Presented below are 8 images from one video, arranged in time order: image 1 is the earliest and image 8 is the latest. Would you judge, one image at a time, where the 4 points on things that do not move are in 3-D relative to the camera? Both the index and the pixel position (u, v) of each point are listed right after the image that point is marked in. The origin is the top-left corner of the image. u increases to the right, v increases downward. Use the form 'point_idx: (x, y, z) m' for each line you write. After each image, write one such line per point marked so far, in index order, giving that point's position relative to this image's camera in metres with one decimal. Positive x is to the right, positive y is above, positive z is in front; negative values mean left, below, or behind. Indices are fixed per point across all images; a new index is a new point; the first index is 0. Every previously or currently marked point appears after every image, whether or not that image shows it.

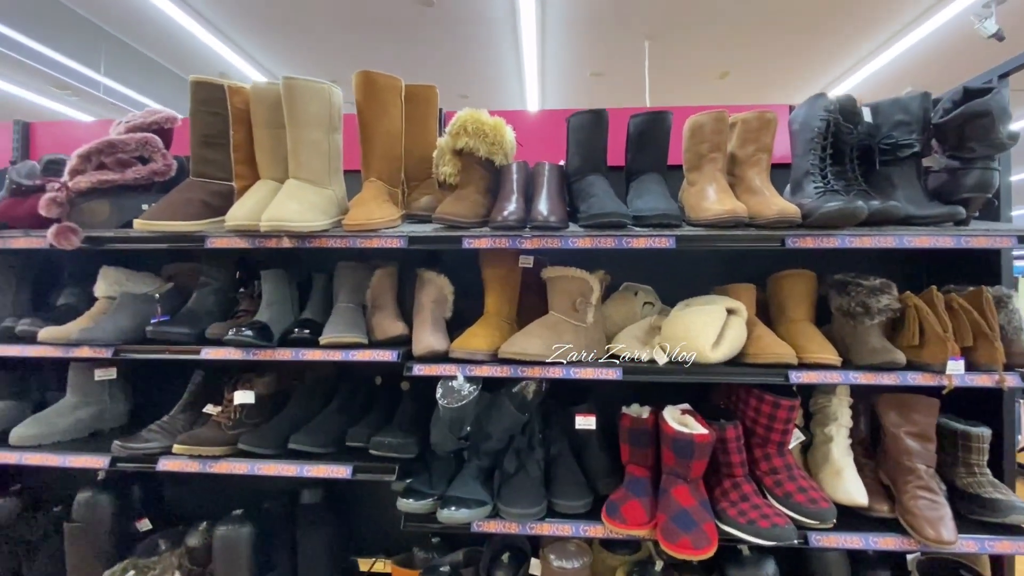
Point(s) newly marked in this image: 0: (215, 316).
0: (-1.1, -0.1, +1.7) m
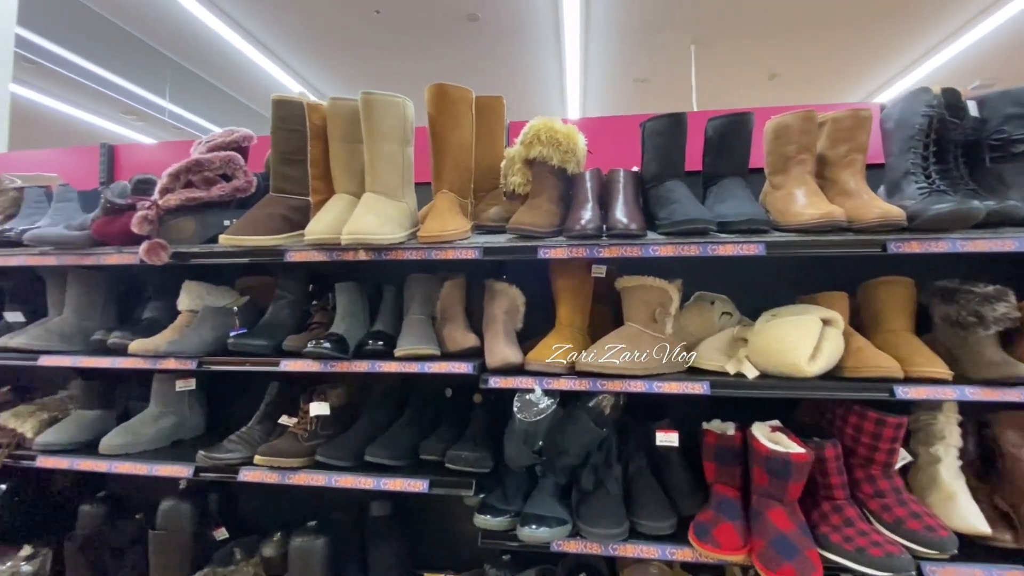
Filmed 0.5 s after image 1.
0: (-0.8, -0.1, +1.8) m
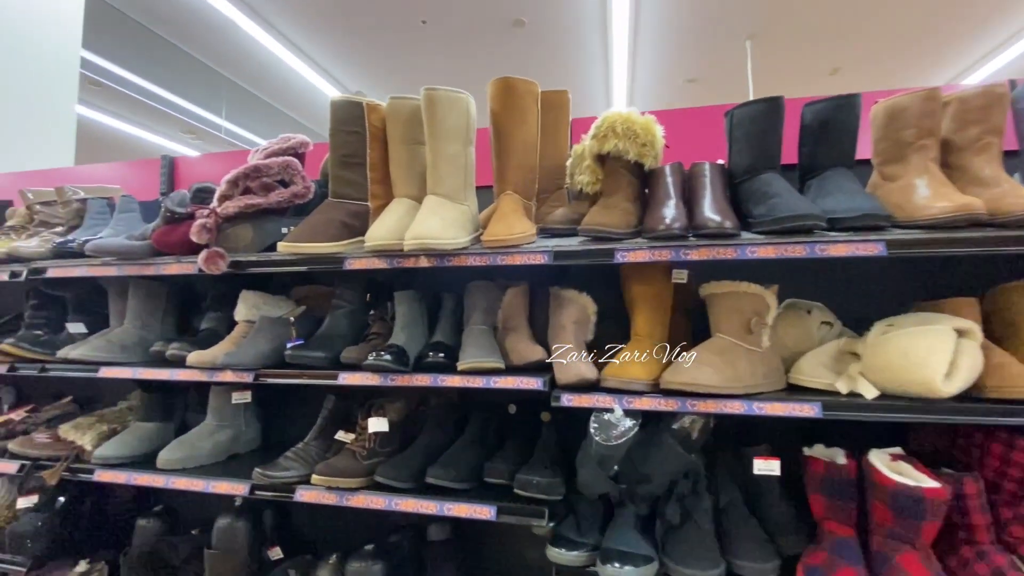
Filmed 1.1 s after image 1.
0: (-0.6, -0.2, +1.7) m
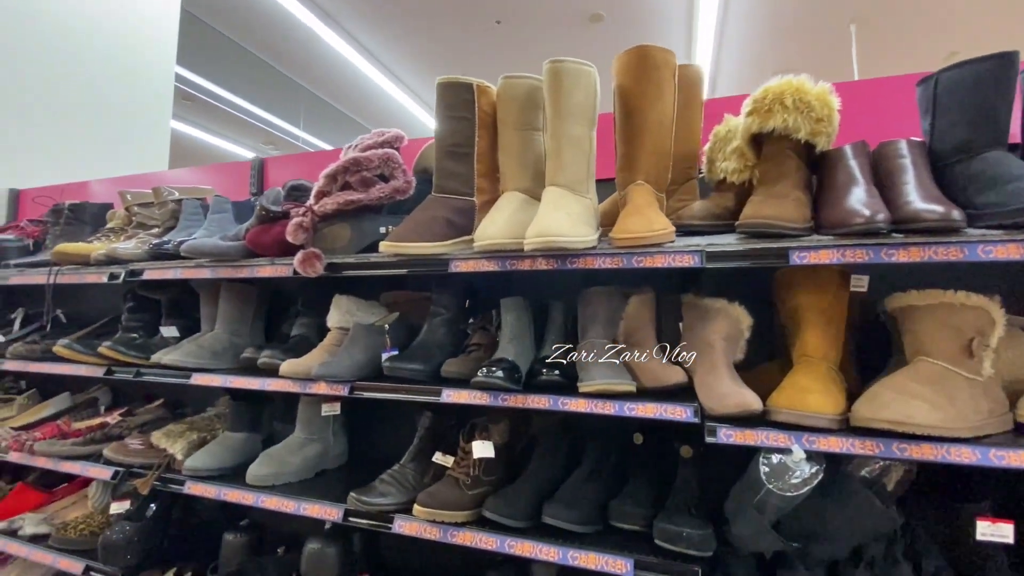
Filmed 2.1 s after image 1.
0: (-0.2, -0.2, +1.5) m
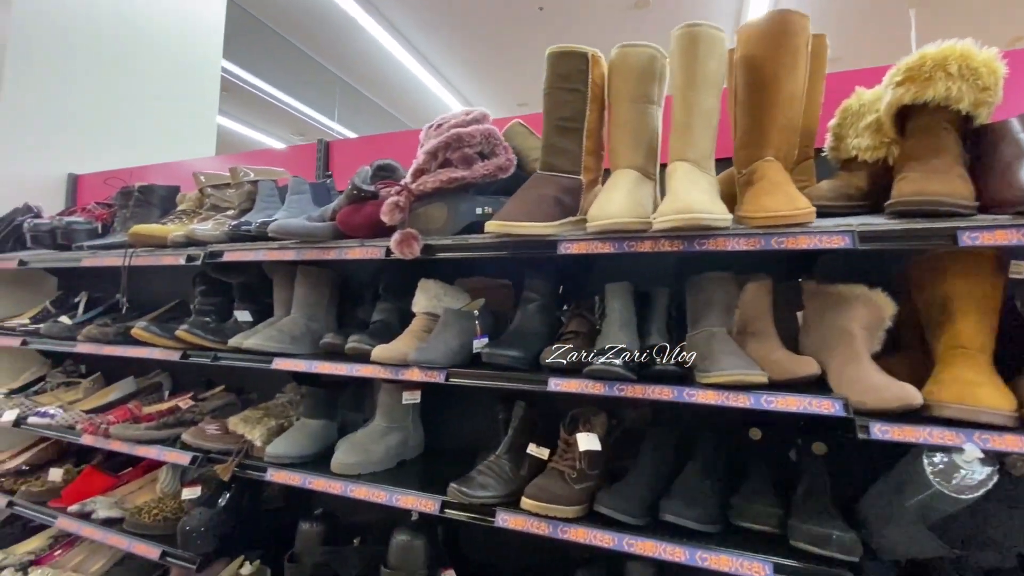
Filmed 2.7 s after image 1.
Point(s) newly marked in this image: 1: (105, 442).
0: (+0.1, -0.1, +1.4) m
1: (-1.5, -0.6, +1.8) m
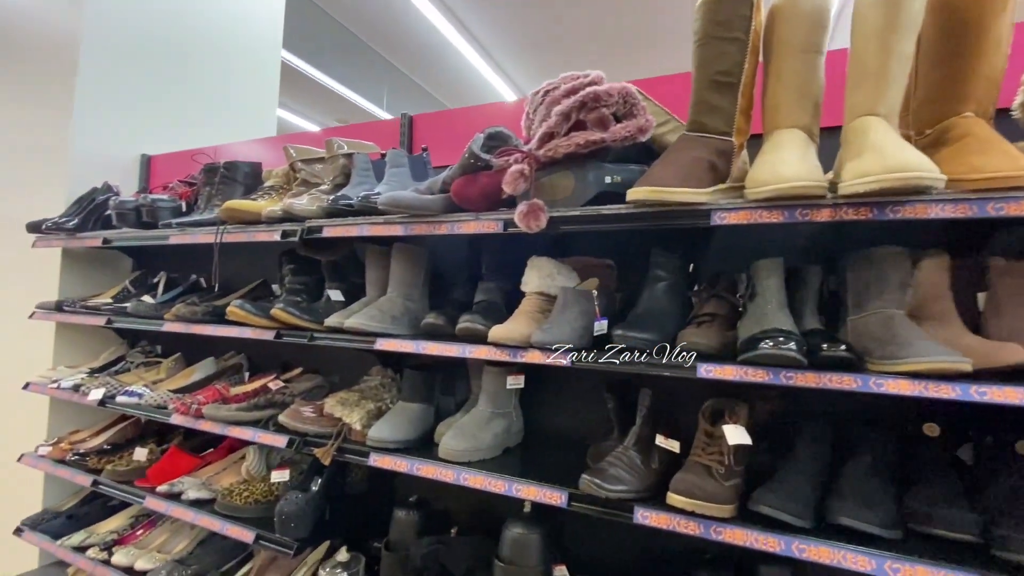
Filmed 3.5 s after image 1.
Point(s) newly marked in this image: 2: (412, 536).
0: (+0.4, -0.1, +1.3) m
1: (-1.2, -0.5, +1.8) m
2: (-0.3, -0.8, +1.6) m
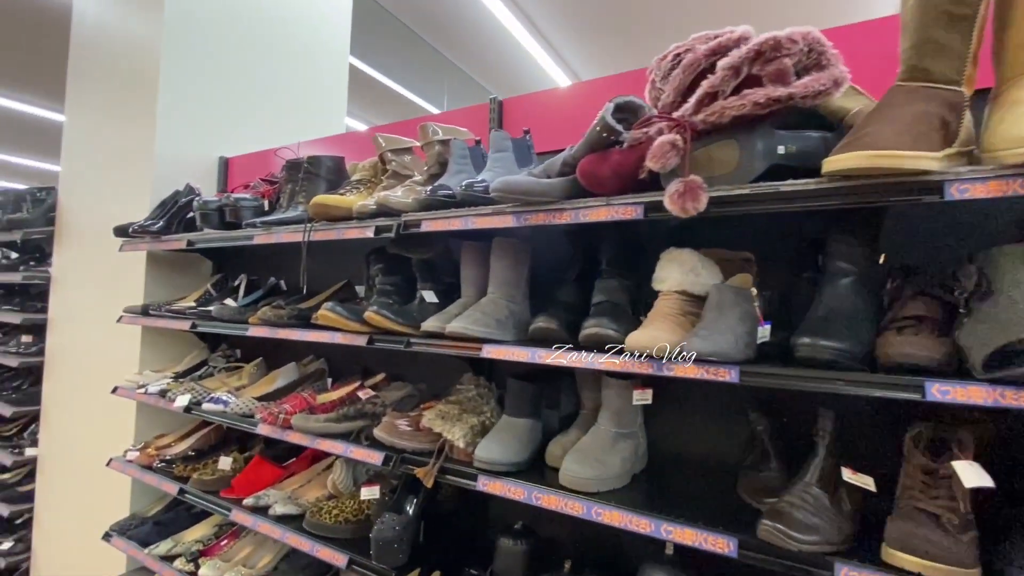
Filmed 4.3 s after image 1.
0: (+0.8, -0.1, +1.1) m
1: (-0.8, -0.5, +1.7) m
2: (0.0, -0.8, +1.4) m
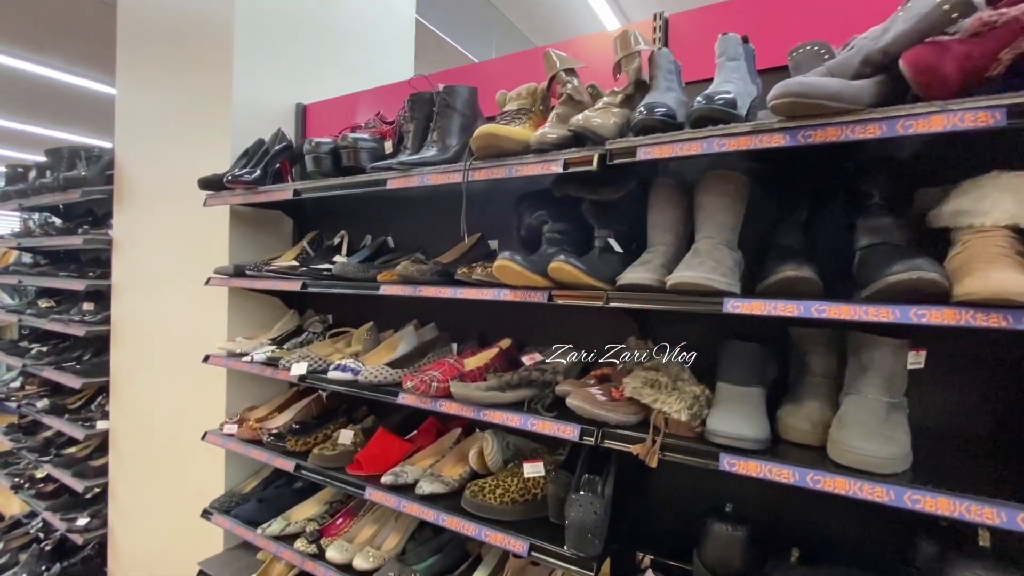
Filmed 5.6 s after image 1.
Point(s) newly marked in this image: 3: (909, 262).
0: (+1.3, 0.0, +0.8) m
1: (-0.2, -0.4, +1.5) m
2: (+0.6, -0.7, +1.2) m
3: (+0.8, 0.0, +1.0) m
